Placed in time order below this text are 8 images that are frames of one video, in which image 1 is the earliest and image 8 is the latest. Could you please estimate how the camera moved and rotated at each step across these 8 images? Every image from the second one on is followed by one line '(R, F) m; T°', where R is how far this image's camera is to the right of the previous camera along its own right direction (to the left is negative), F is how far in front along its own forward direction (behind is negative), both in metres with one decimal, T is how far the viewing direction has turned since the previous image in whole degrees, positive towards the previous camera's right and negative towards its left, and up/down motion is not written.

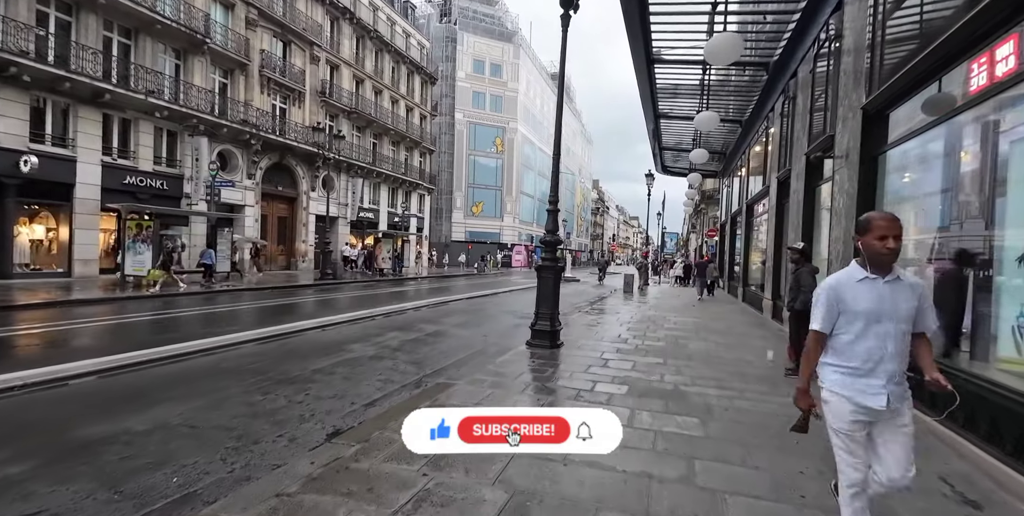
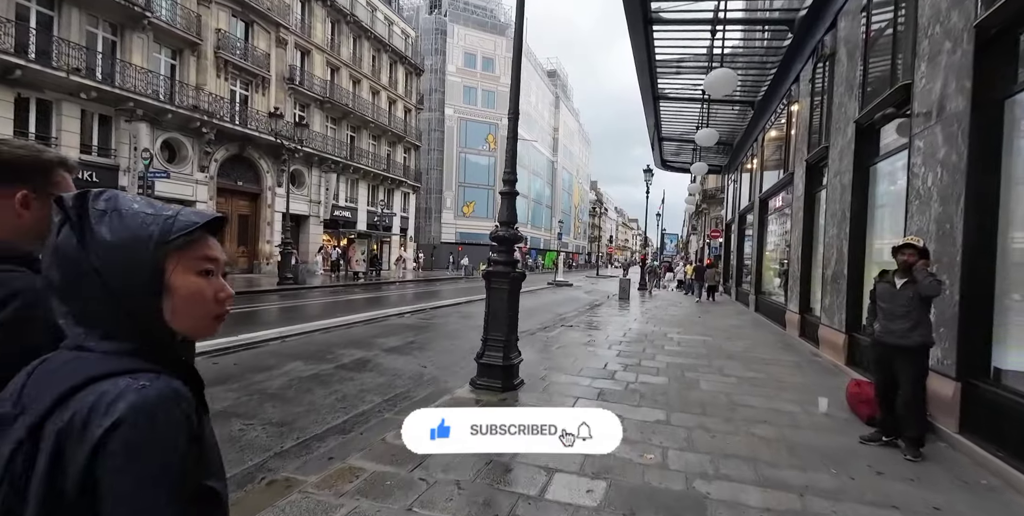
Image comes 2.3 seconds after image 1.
(+0.7, +2.4) m; 0°
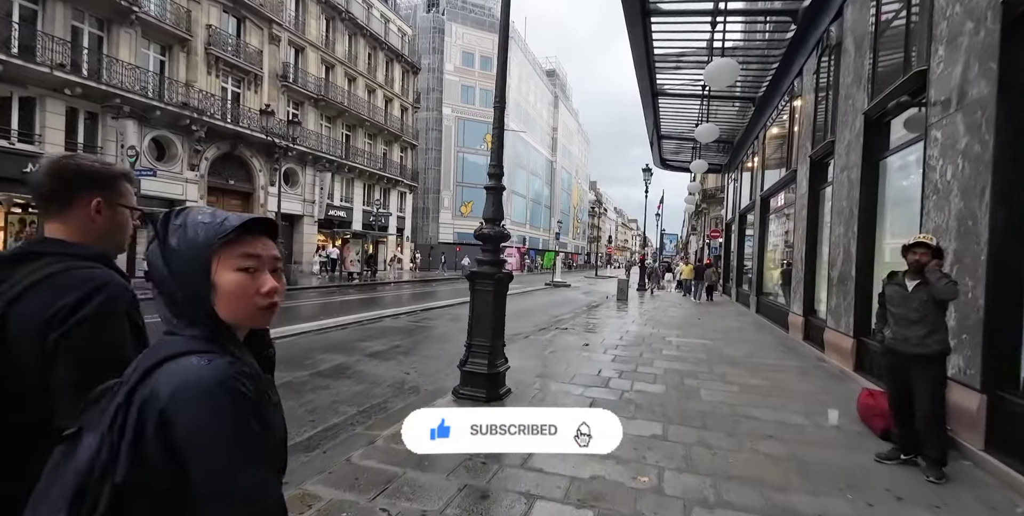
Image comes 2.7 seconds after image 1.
(+0.1, +0.4) m; 0°
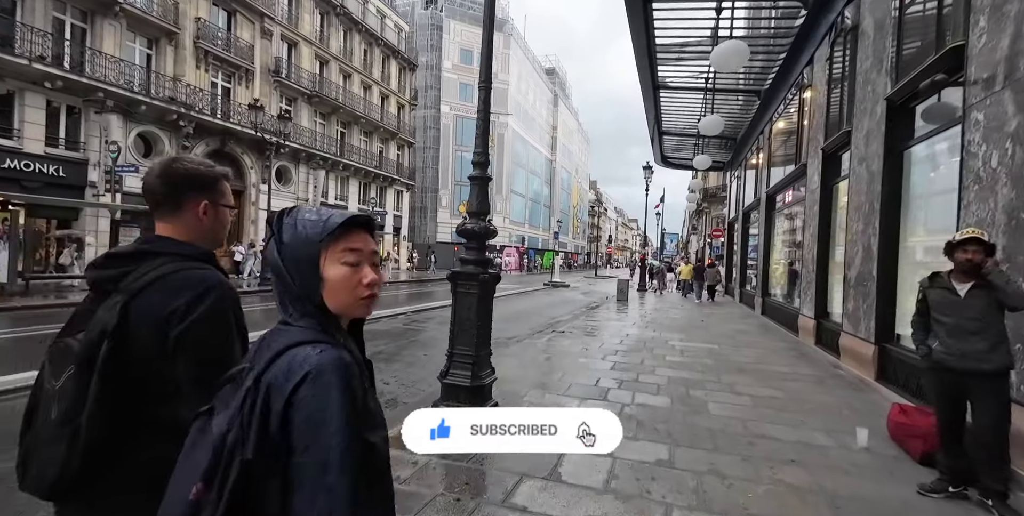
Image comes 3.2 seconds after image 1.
(+0.1, +0.6) m; 0°
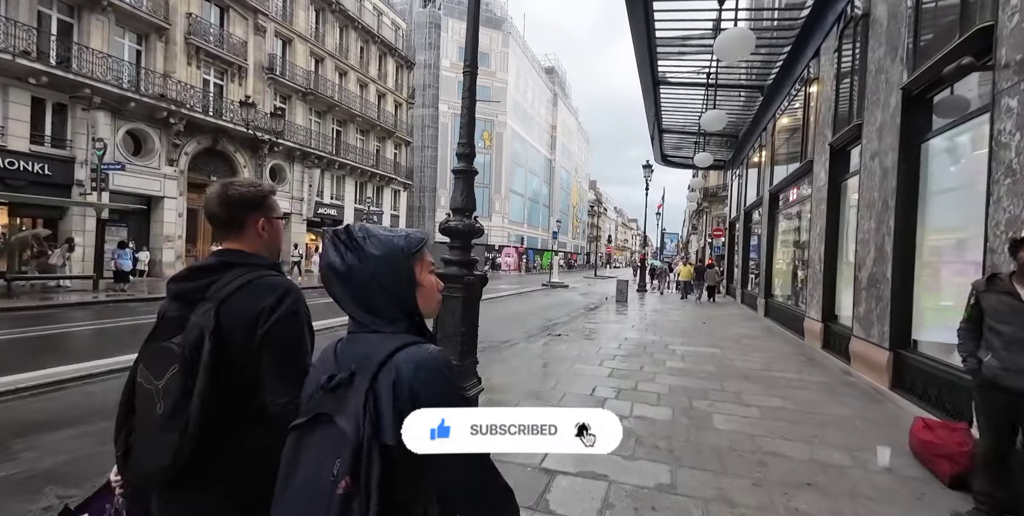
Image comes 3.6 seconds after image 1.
(+0.1, +0.4) m; 0°
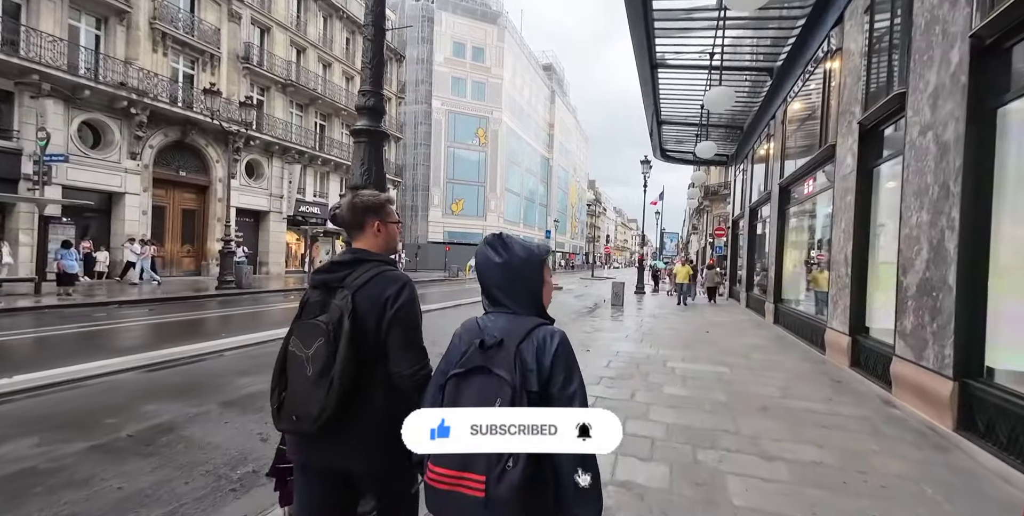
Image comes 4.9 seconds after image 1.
(+0.4, +1.3) m; 0°
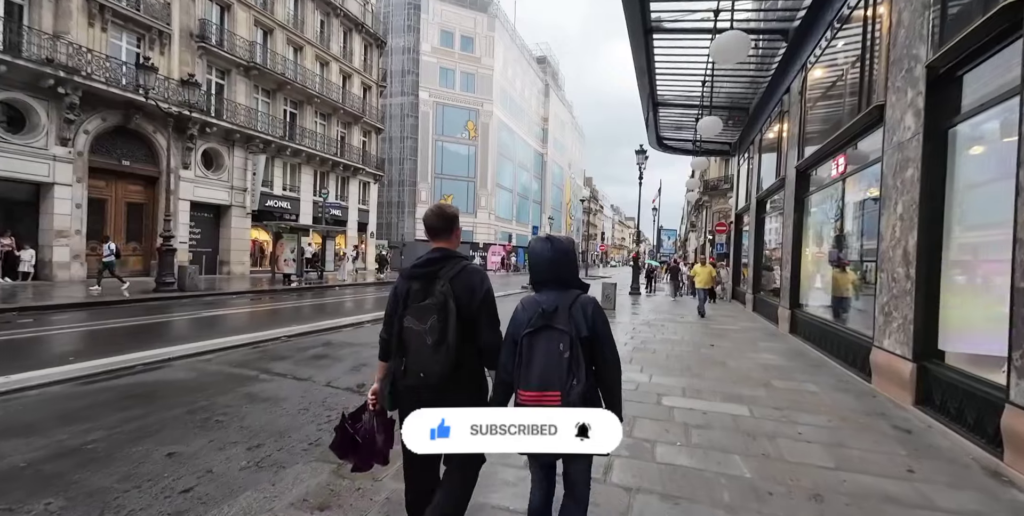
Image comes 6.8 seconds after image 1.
(+0.6, +1.9) m; 0°
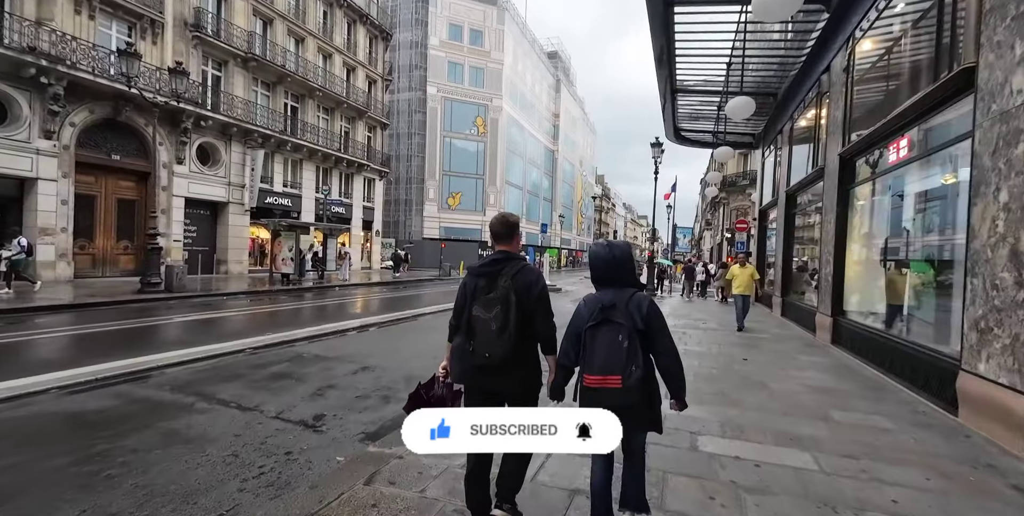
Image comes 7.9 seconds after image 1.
(+0.1, +1.1) m; -1°
